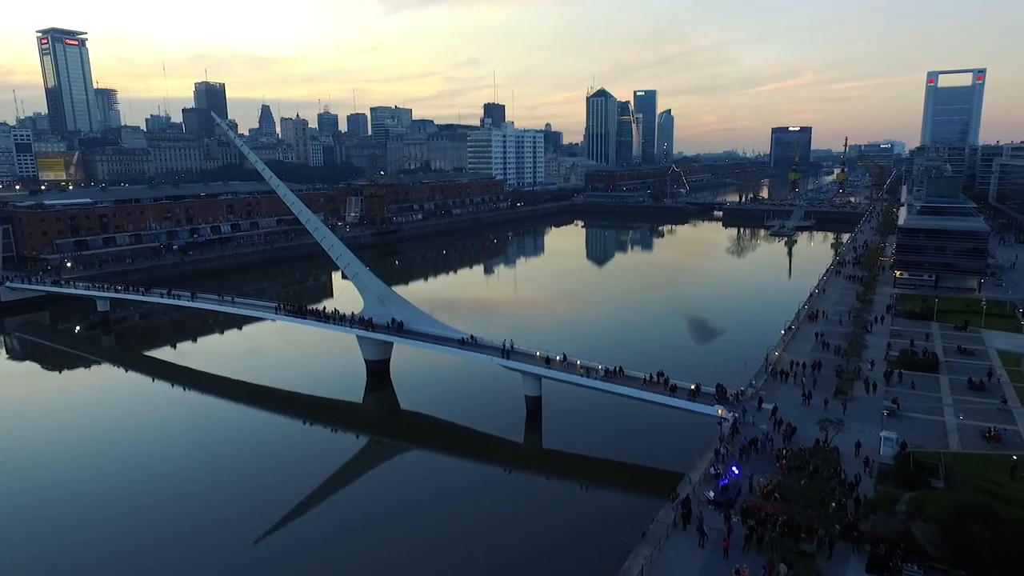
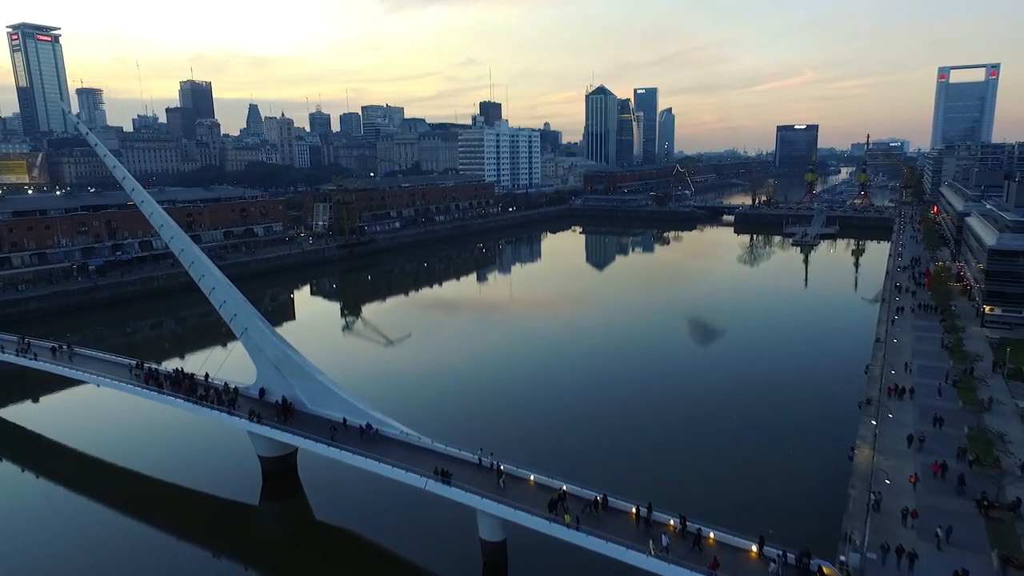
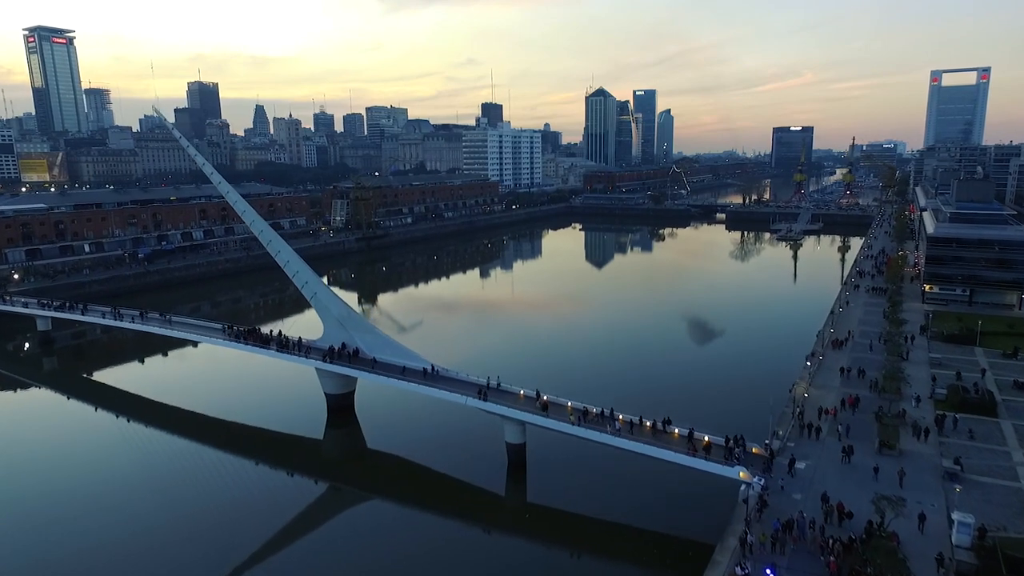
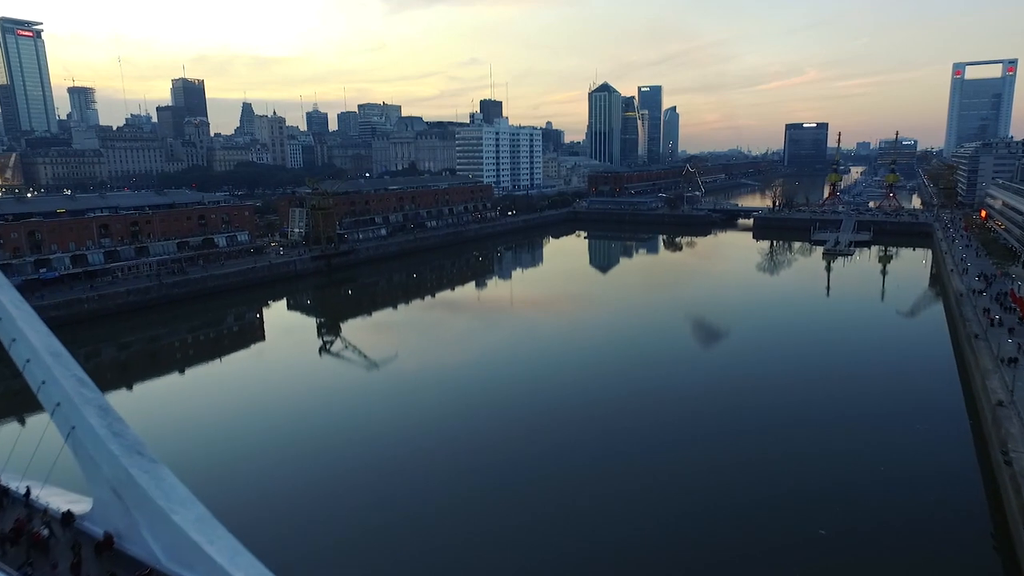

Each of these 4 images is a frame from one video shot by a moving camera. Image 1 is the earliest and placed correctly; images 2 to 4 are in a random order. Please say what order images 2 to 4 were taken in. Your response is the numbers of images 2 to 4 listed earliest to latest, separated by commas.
3, 2, 4
